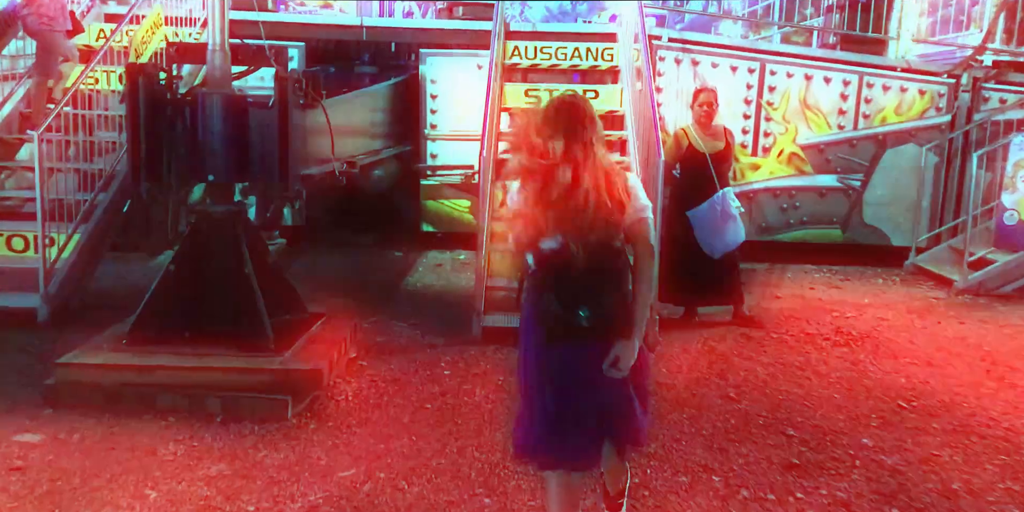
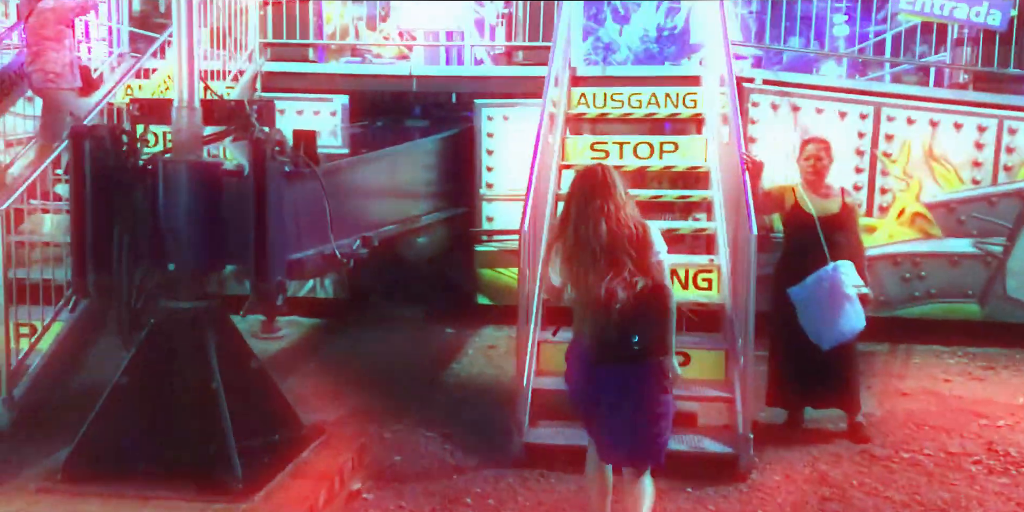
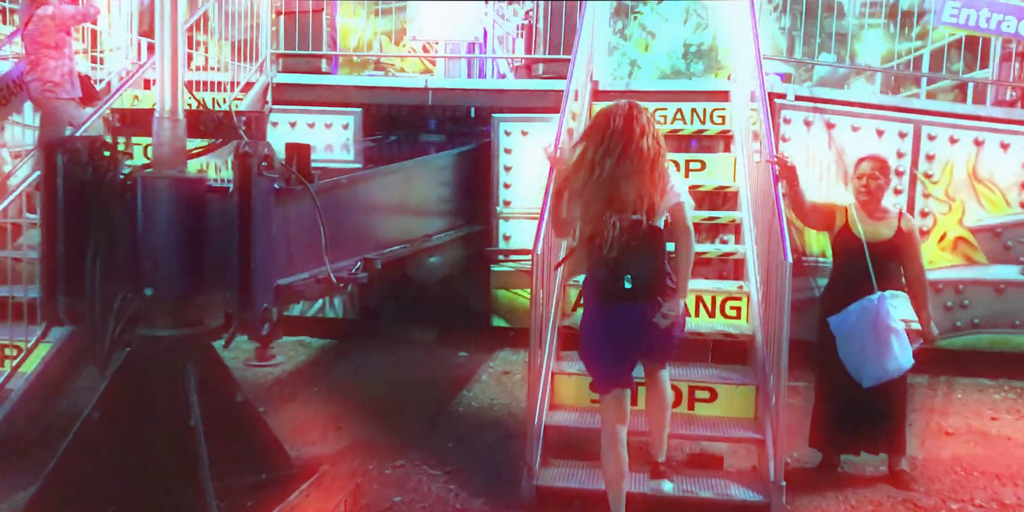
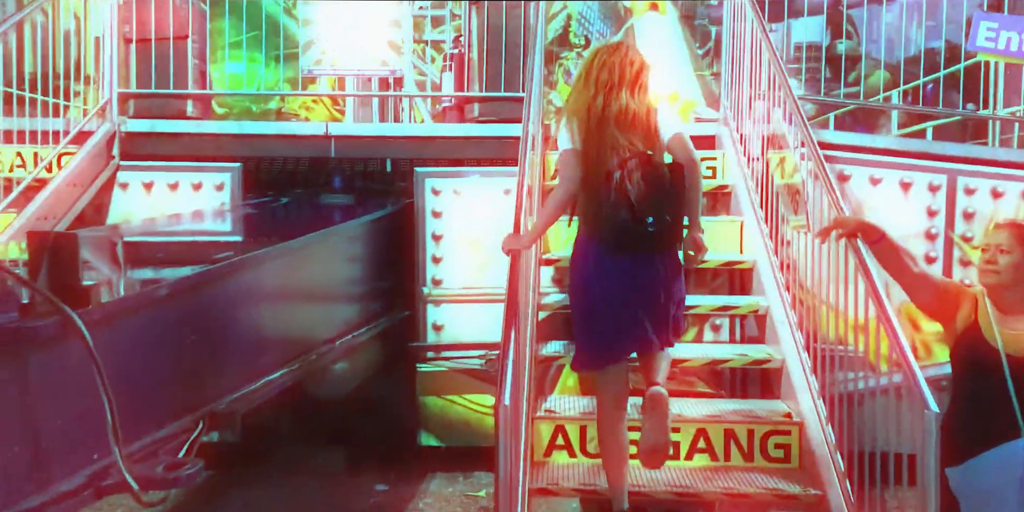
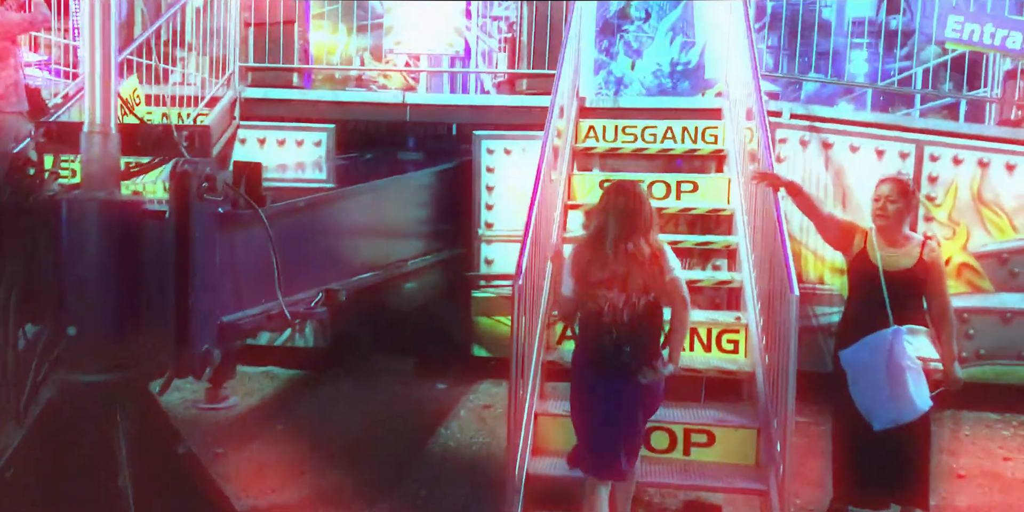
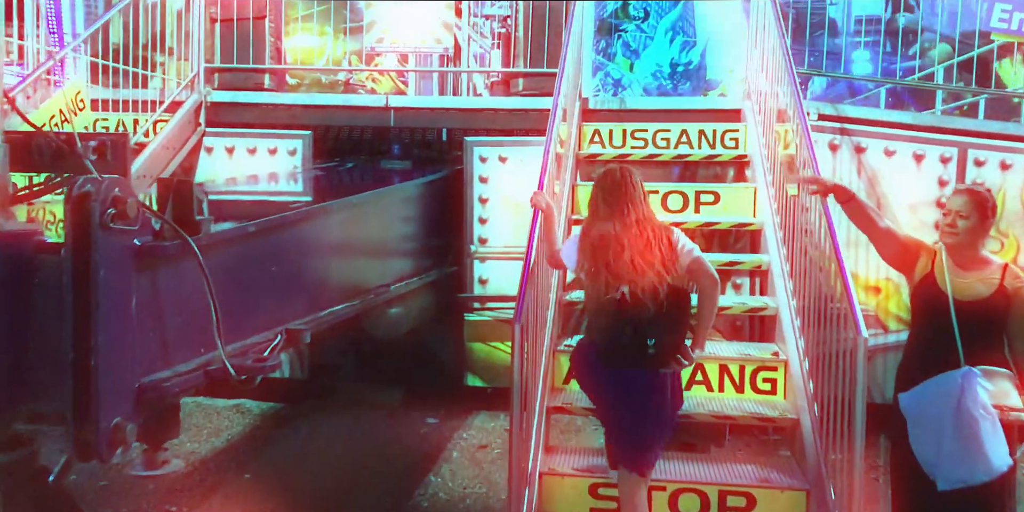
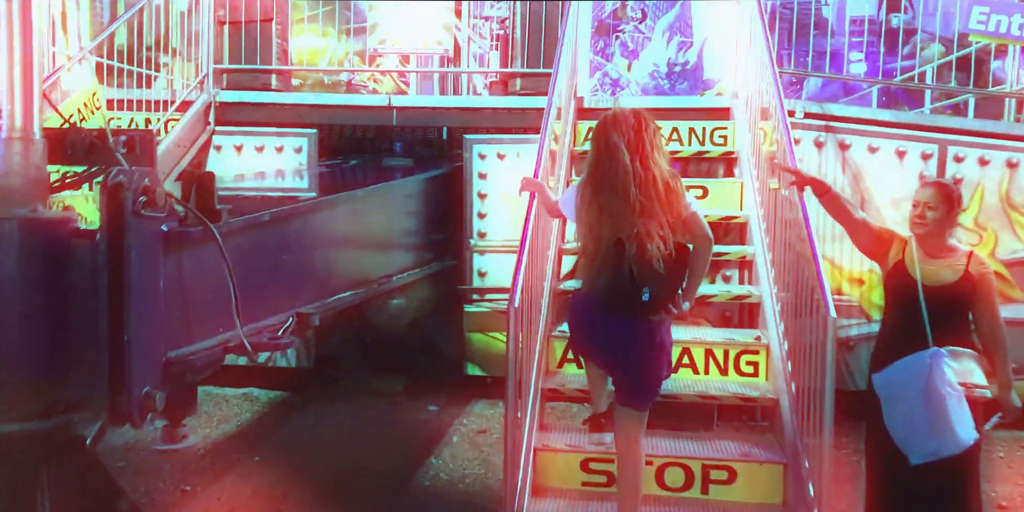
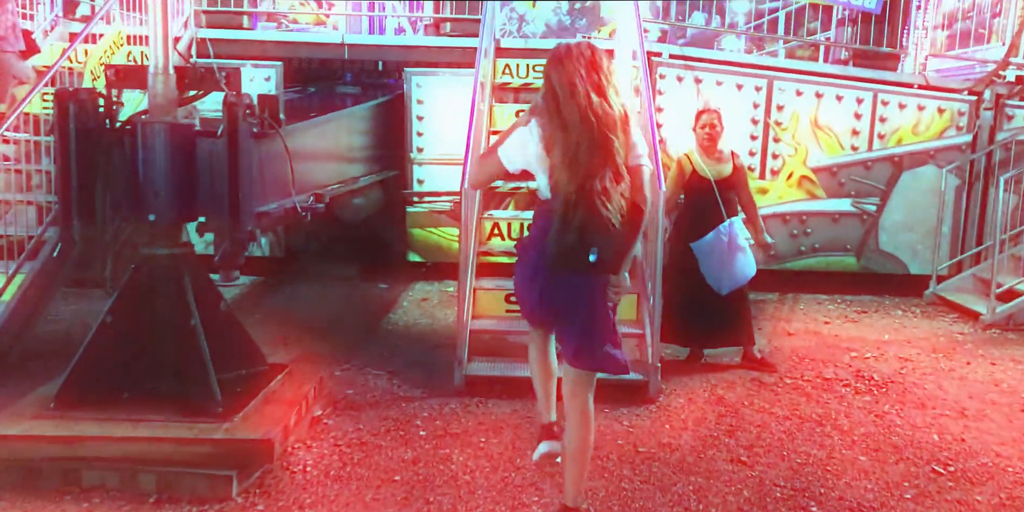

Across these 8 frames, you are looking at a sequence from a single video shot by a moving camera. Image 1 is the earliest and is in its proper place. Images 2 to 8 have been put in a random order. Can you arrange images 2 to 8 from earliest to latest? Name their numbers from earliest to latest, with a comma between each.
8, 2, 3, 5, 7, 6, 4
